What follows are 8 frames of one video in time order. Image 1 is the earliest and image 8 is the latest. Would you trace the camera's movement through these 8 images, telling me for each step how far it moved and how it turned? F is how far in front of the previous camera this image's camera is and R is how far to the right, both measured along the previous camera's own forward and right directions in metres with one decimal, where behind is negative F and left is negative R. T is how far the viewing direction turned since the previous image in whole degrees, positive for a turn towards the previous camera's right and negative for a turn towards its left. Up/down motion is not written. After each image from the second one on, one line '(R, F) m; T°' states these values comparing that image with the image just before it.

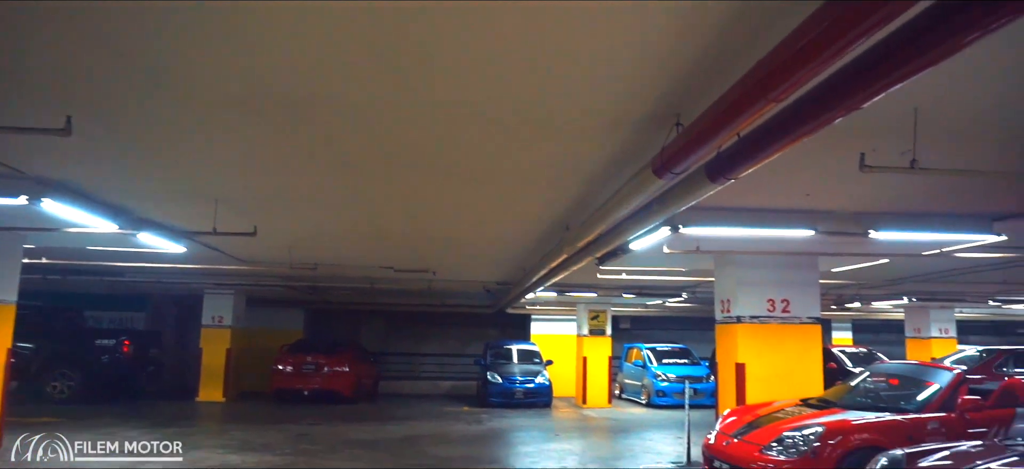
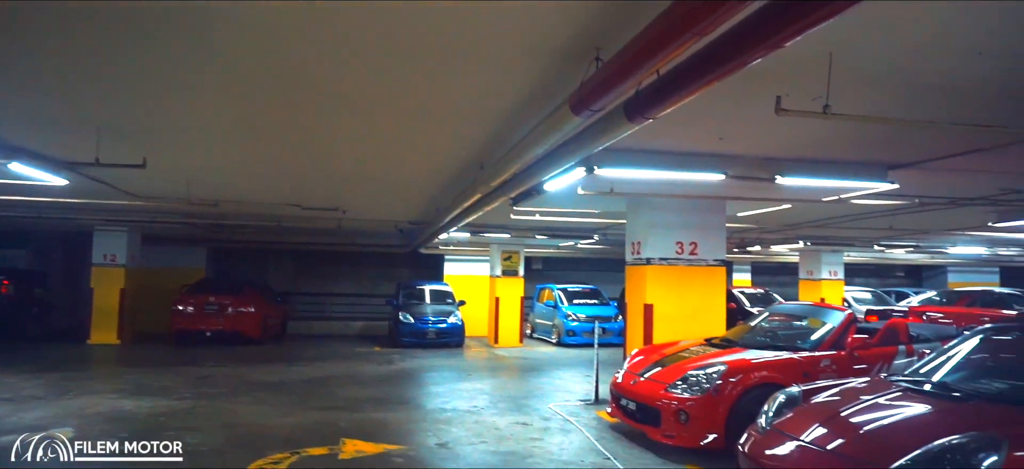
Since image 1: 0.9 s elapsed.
(0.0, +0.2) m; +7°
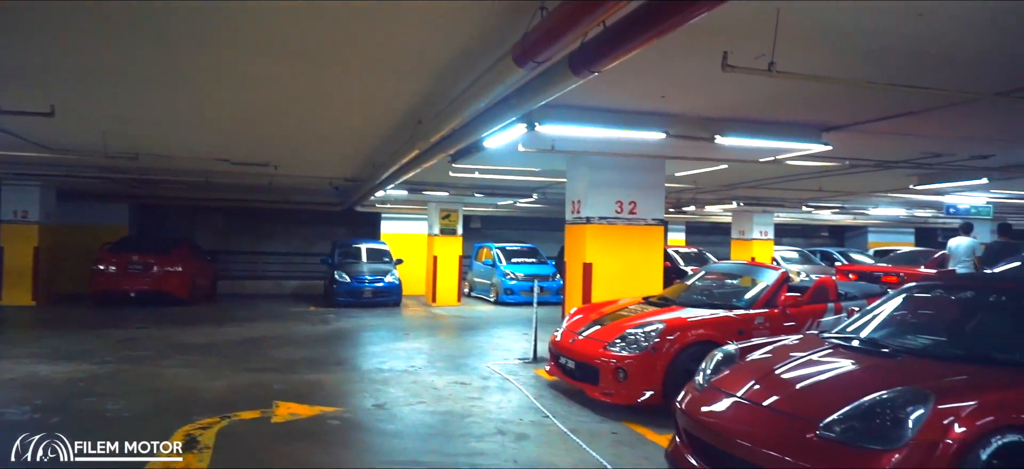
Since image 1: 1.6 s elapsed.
(0.0, +0.1) m; +5°
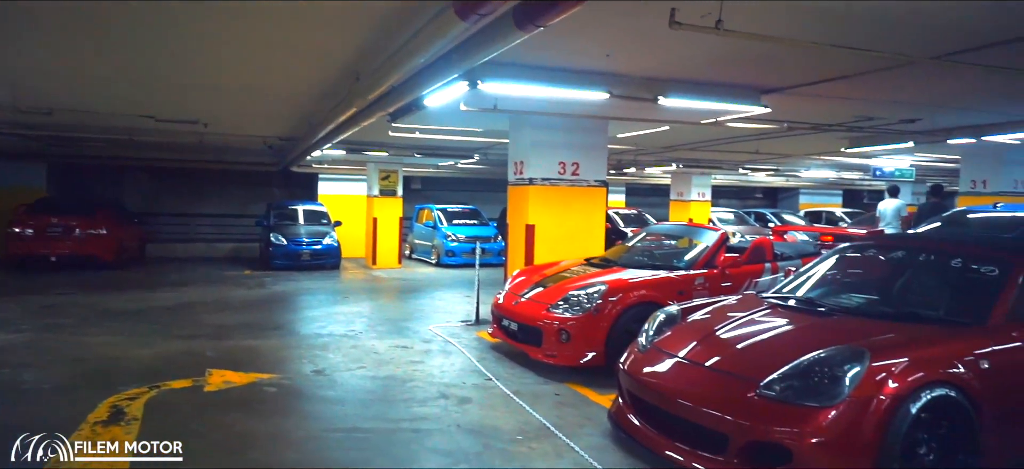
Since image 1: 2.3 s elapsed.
(+0.7, -1.1) m; -21°
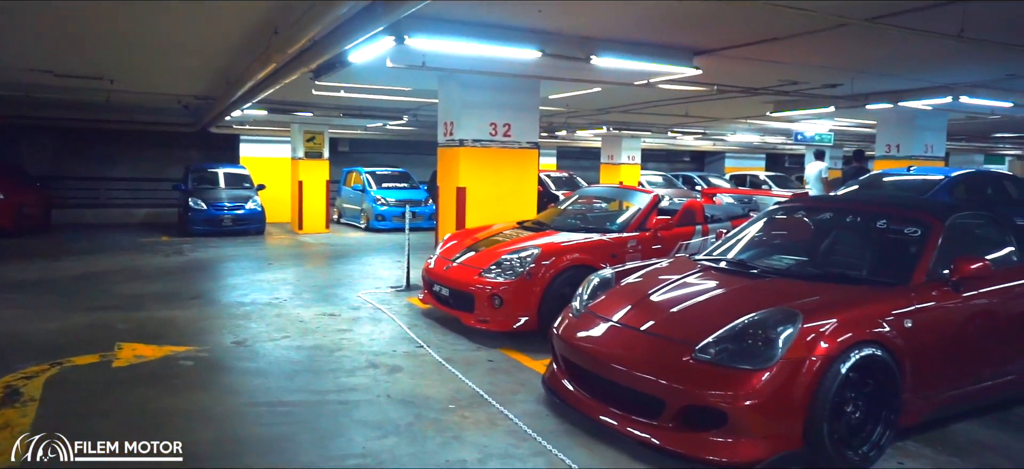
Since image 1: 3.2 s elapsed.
(0.0, +0.2) m; +5°
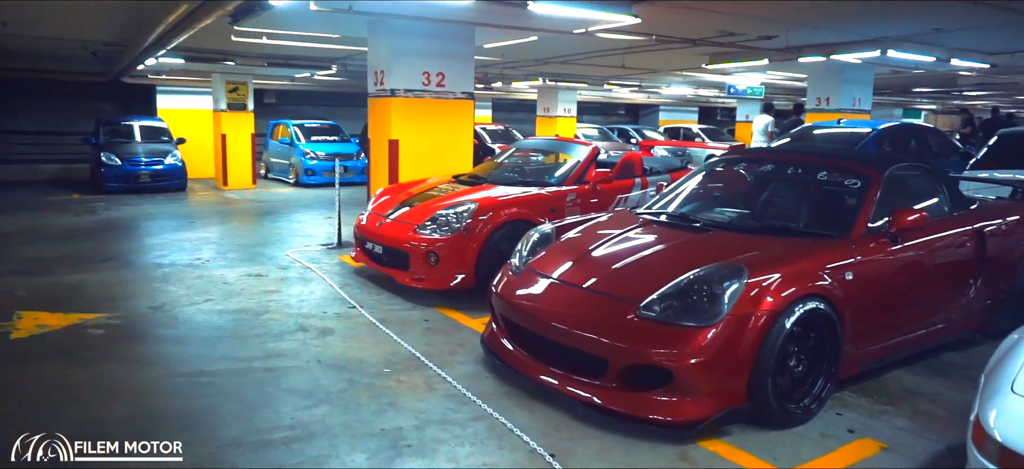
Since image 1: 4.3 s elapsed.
(0.0, +0.2) m; +5°
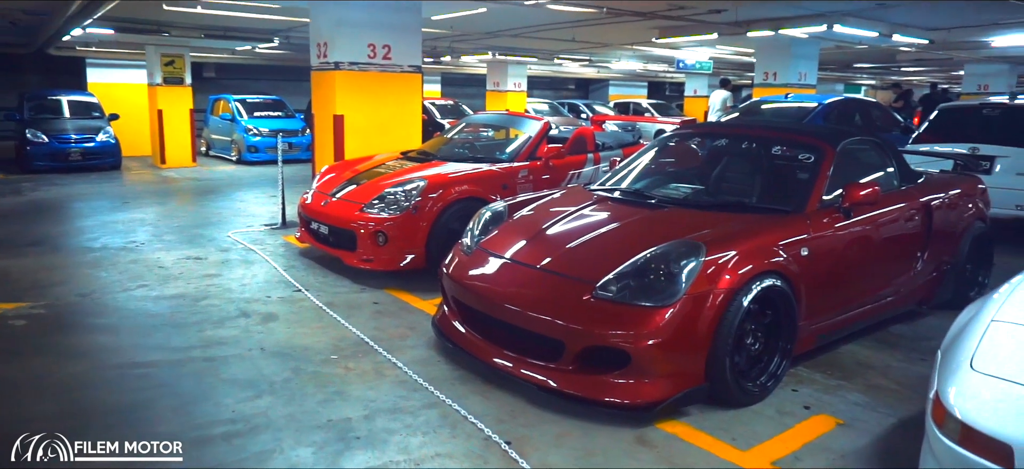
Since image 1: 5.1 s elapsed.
(0.0, +0.1) m; +4°
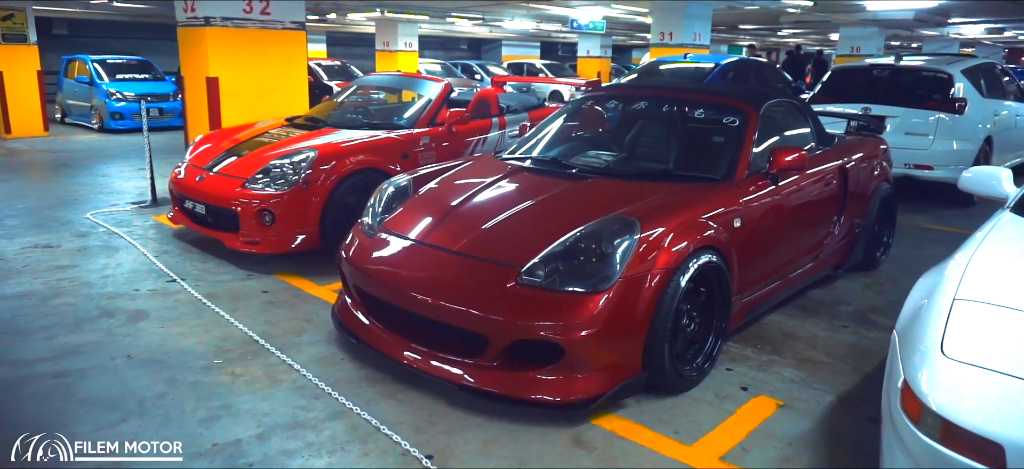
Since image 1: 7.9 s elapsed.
(-0.1, +0.4) m; +8°
